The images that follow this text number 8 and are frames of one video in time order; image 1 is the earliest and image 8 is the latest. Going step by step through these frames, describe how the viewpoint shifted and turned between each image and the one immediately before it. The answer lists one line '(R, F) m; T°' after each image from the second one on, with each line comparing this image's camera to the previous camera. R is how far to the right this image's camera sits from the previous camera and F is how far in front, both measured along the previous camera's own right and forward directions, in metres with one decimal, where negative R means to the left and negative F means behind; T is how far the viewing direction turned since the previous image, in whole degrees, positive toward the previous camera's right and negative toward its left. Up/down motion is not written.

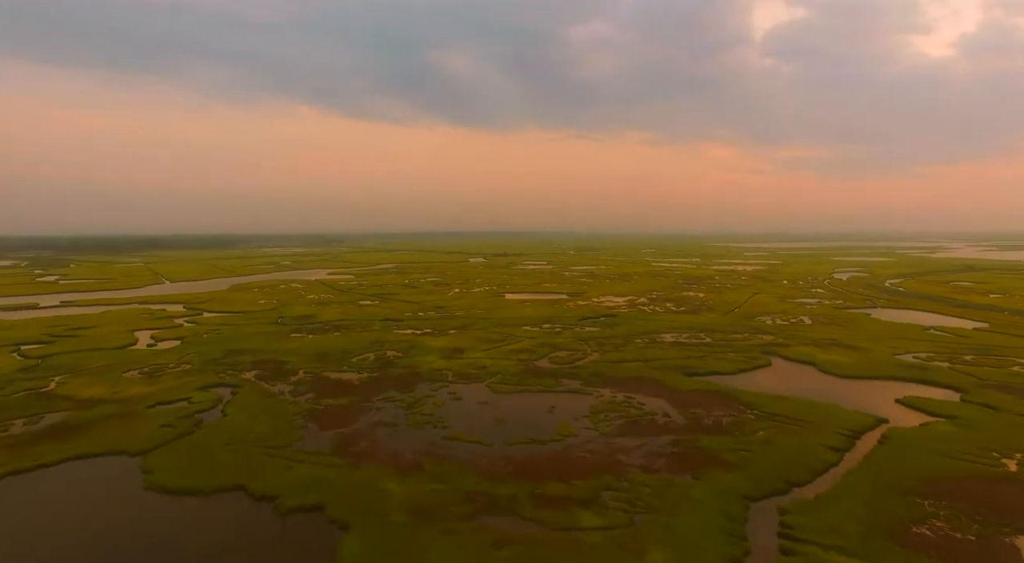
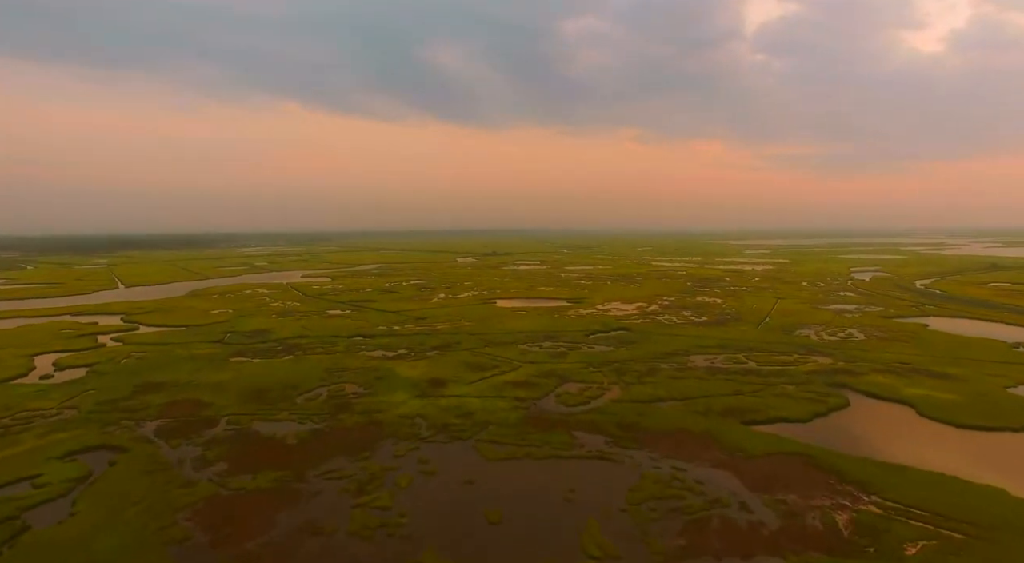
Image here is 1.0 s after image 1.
(-0.2, +7.6) m; +1°
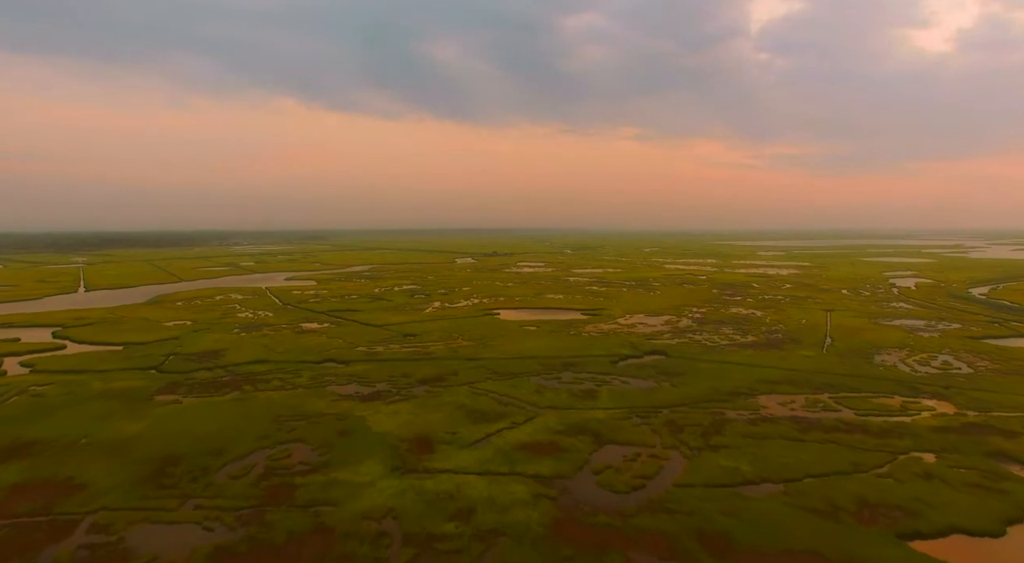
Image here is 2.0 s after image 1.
(-0.5, +7.7) m; 0°
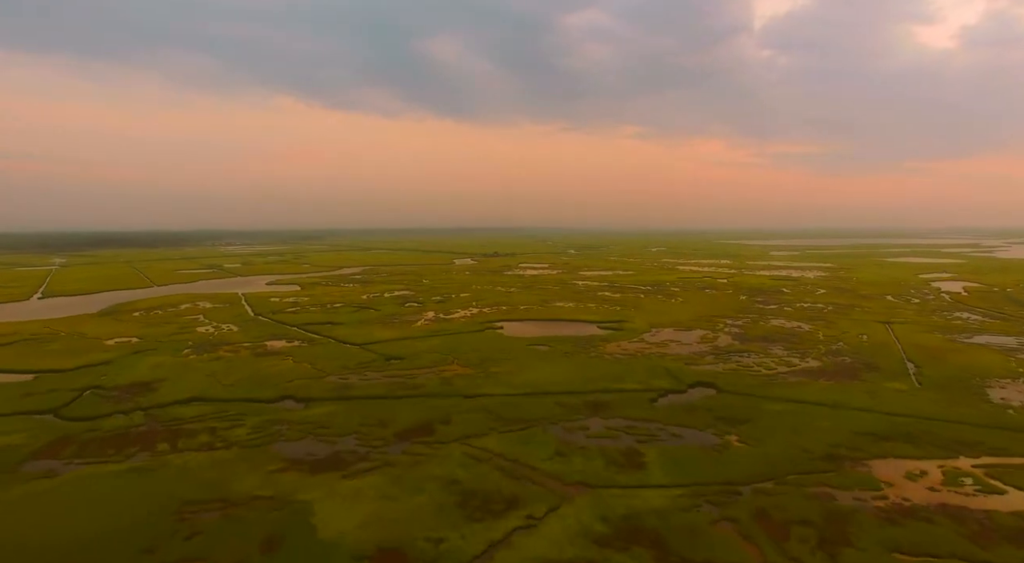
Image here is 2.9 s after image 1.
(-0.3, +7.0) m; 0°
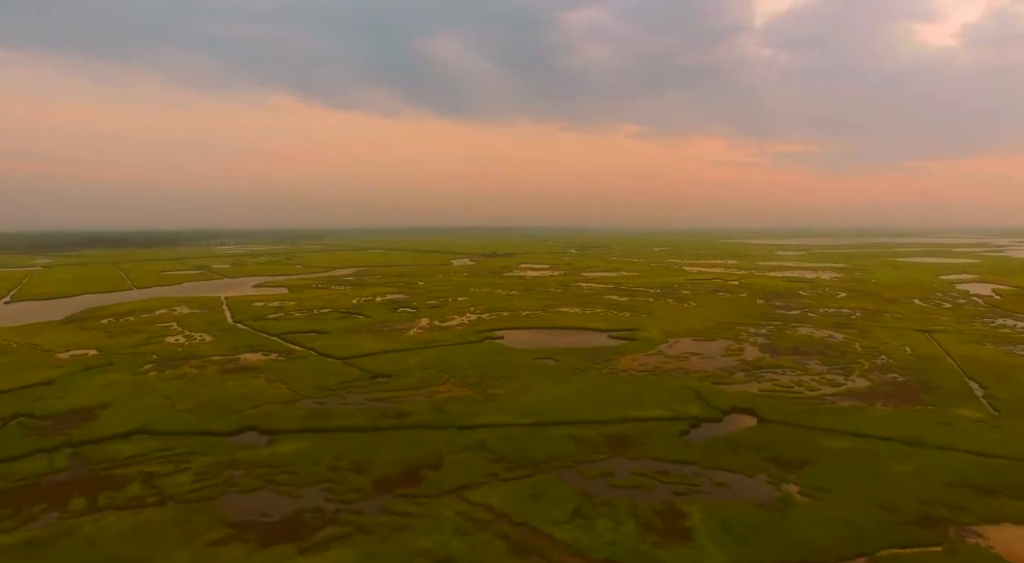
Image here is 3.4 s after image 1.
(-0.2, +3.9) m; 0°
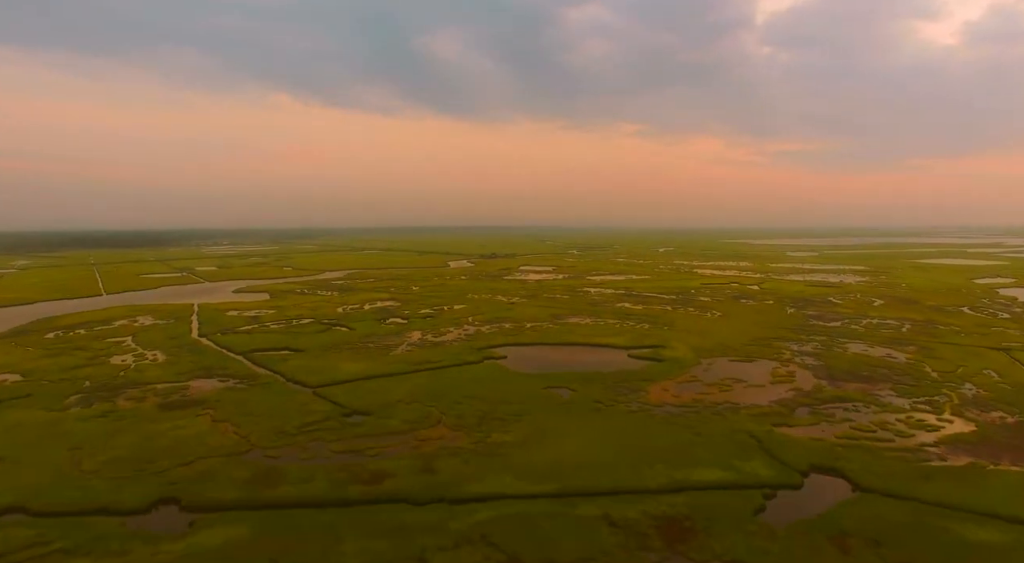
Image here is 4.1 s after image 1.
(-0.3, +5.6) m; 0°
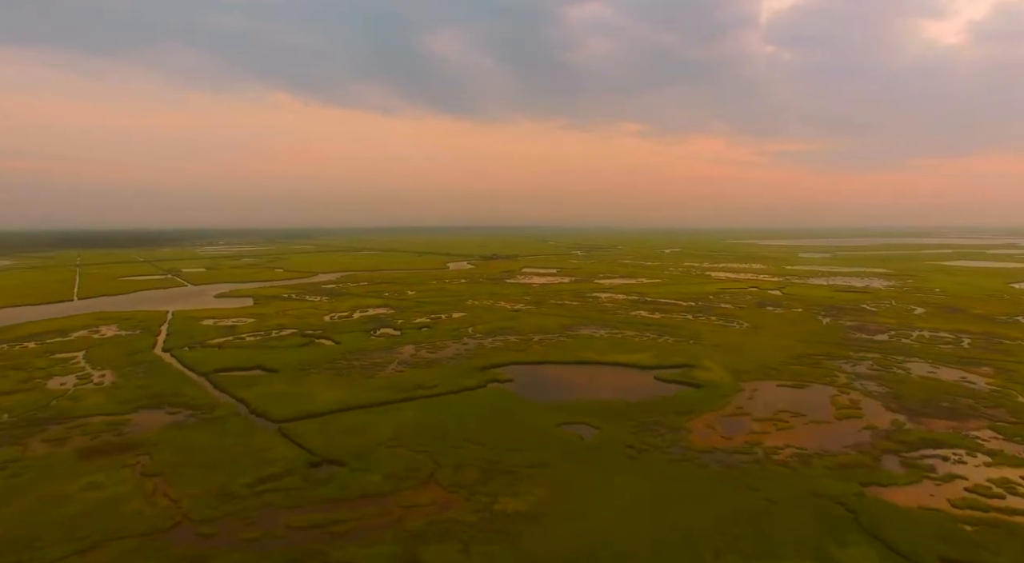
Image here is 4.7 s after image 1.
(-0.3, +4.8) m; 0°
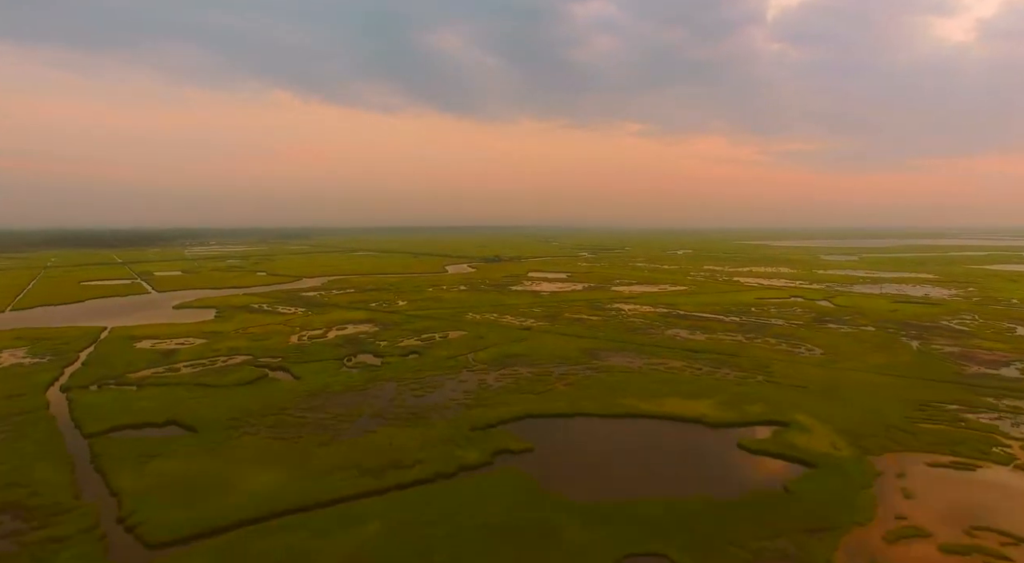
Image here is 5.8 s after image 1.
(-0.6, +9.0) m; 0°
